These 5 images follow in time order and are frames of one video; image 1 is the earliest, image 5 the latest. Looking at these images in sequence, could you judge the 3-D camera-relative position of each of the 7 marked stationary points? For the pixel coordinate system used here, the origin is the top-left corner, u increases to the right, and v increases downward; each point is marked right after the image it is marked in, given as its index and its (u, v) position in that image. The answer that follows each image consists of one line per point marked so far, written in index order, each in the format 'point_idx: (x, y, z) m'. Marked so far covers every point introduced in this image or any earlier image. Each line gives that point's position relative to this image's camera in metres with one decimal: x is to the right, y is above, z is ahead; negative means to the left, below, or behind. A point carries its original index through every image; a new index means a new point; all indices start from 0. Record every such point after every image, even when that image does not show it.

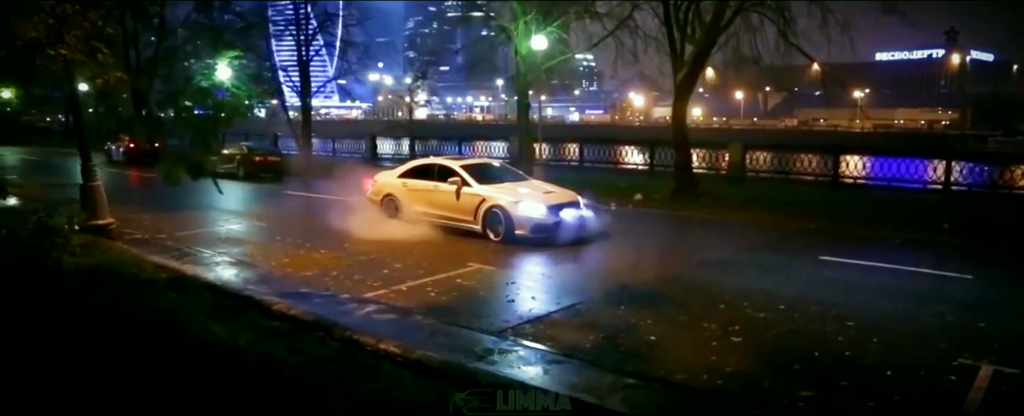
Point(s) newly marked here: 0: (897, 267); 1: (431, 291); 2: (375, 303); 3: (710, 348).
0: (+6.5, -1.0, +13.1) m
1: (-1.2, -1.2, +11.7) m
2: (-1.9, -1.3, +10.6) m
3: (+2.2, -1.6, +8.7) m
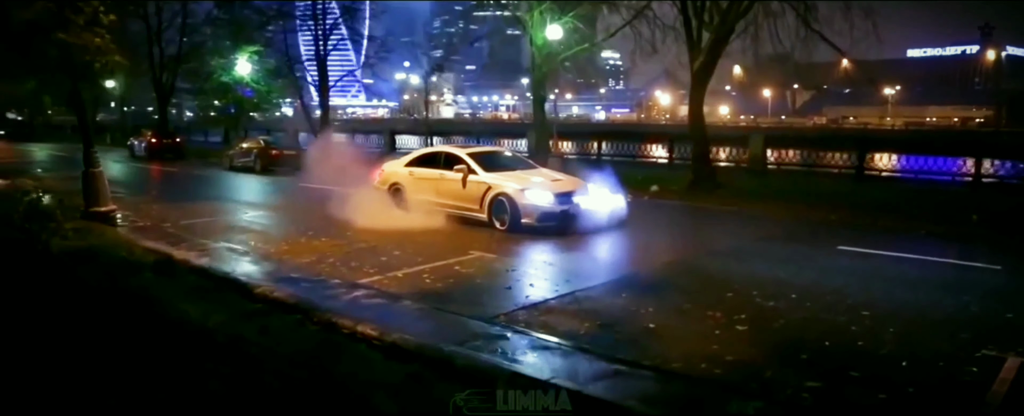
0: (+6.6, -0.8, +12.4) m
1: (-1.2, -1.0, +11.3) m
2: (-1.9, -1.1, +10.2) m
3: (+2.1, -1.3, +8.2) m
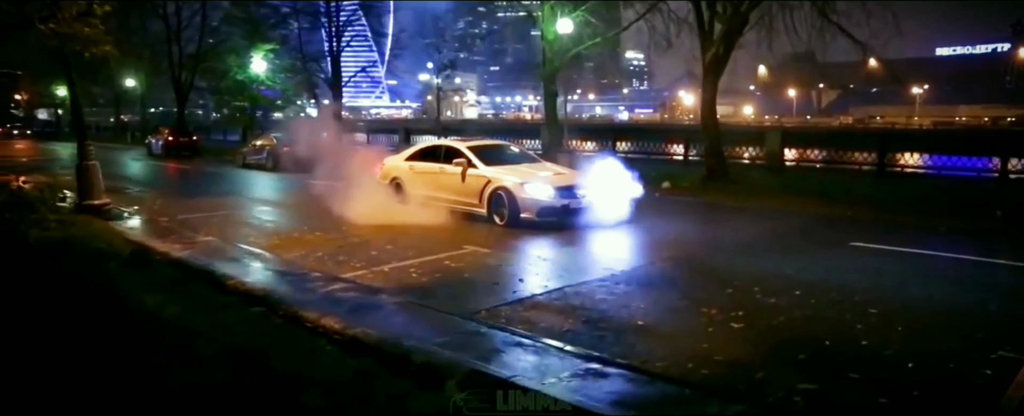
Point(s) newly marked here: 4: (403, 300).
0: (+6.5, -0.7, +11.7) m
1: (-1.4, -0.9, +10.8) m
2: (-2.1, -0.9, +9.8) m
3: (+1.9, -1.2, +7.6) m
4: (-1.3, -1.1, +8.9) m
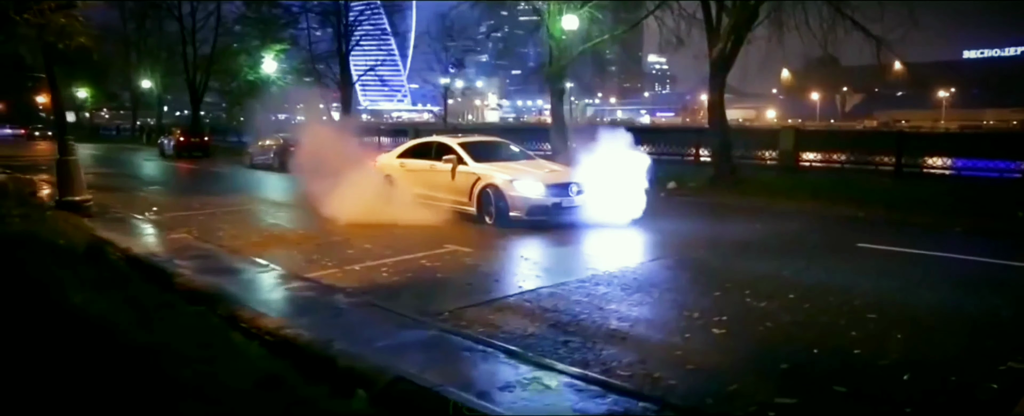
0: (+6.2, -0.7, +10.9) m
1: (-1.7, -0.8, +10.2) m
2: (-2.4, -0.9, +9.2) m
3: (+1.5, -1.2, +6.9) m
4: (-1.6, -1.0, +8.3) m
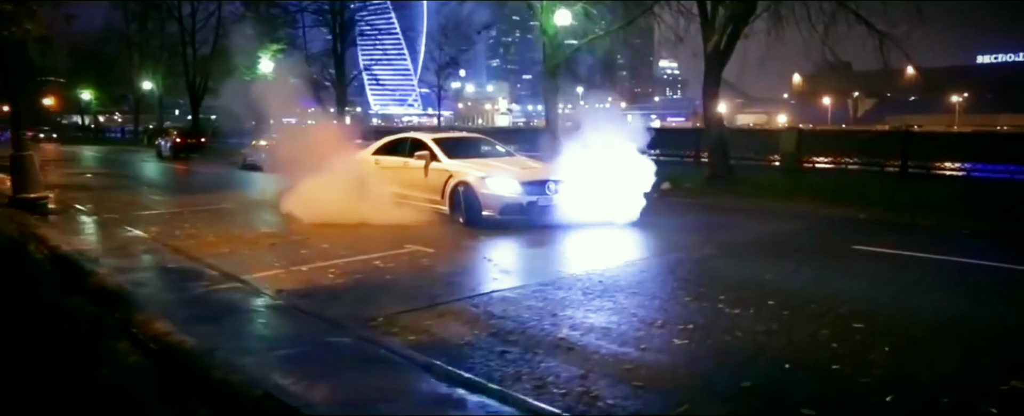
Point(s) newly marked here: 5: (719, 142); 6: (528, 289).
0: (+5.7, -0.7, +10.0) m
1: (-2.1, -0.8, +9.4) m
2: (-2.9, -0.8, +8.4) m
3: (+1.0, -1.1, +6.1) m
4: (-2.1, -0.9, +7.5) m
5: (+5.2, +1.7, +19.7) m
6: (+0.2, -0.9, +8.3) m
